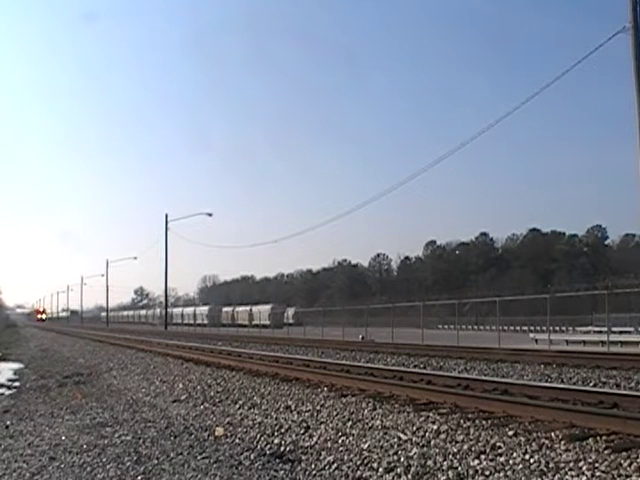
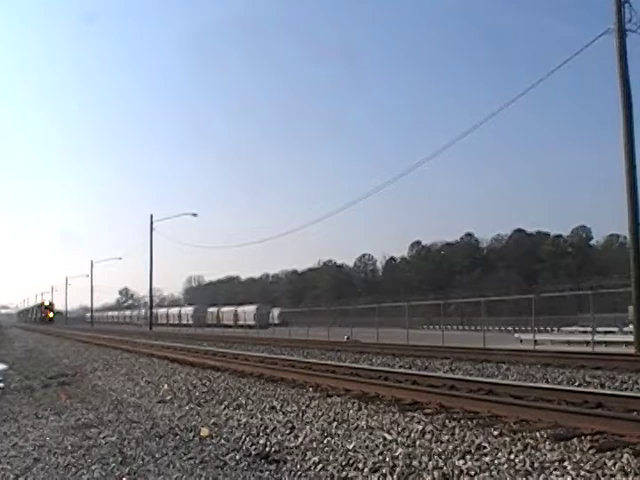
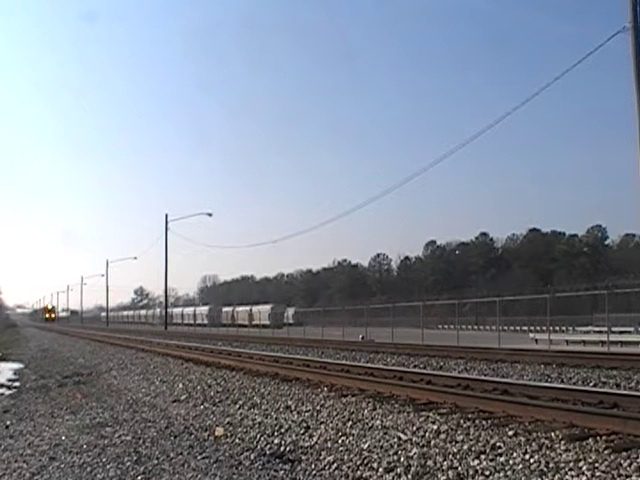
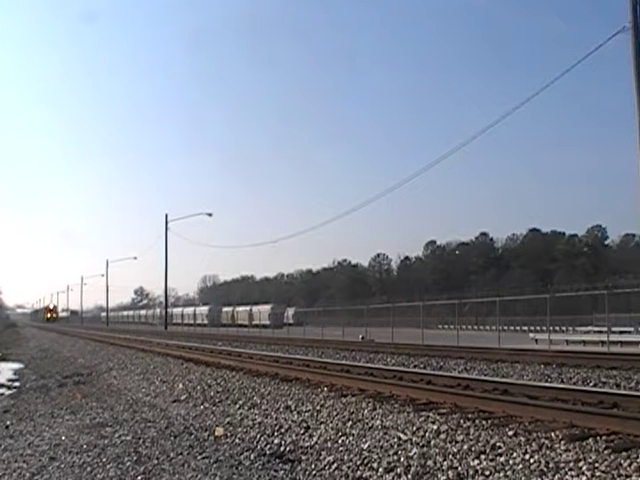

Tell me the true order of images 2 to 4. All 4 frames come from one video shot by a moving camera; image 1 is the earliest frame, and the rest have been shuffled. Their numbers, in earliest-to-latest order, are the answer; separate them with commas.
3, 4, 2
